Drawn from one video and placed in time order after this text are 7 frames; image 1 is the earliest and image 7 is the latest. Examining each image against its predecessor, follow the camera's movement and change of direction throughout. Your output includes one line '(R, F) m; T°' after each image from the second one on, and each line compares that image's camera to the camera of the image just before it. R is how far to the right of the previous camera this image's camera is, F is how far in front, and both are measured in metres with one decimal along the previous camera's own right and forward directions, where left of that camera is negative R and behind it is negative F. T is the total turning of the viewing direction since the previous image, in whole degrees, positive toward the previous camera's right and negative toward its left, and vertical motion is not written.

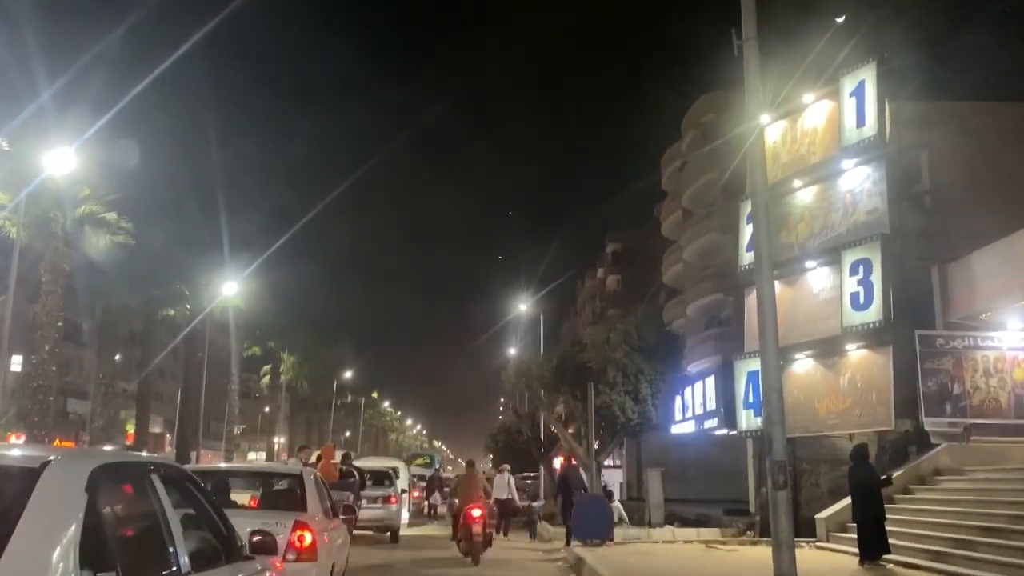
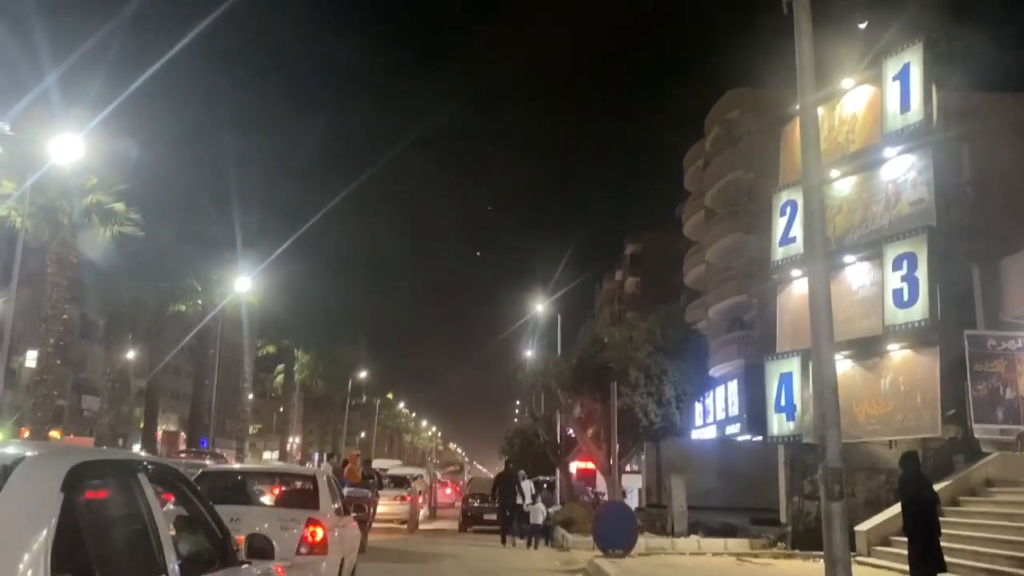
(0.0, +1.1) m; -1°
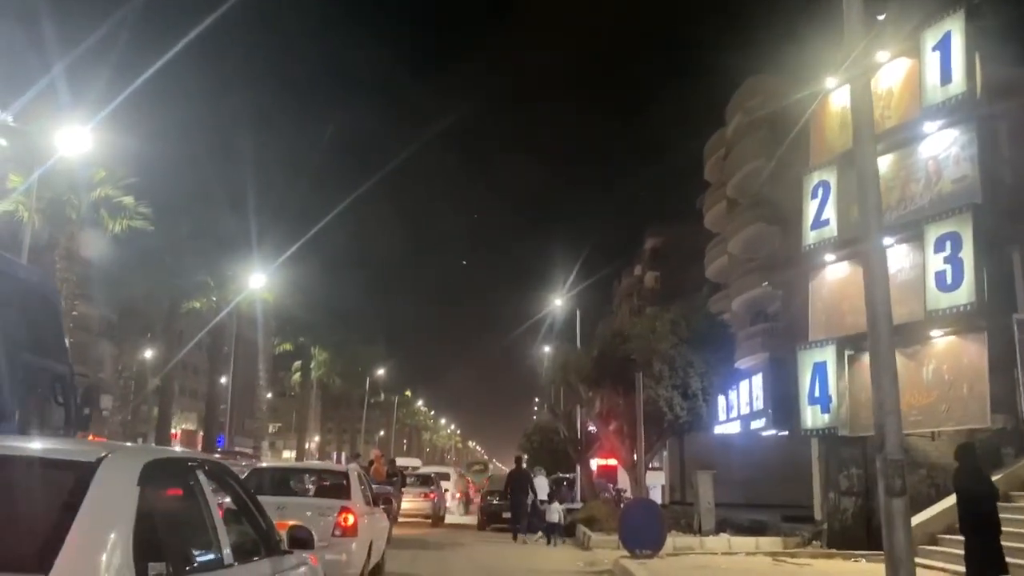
(0.0, +0.9) m; -1°
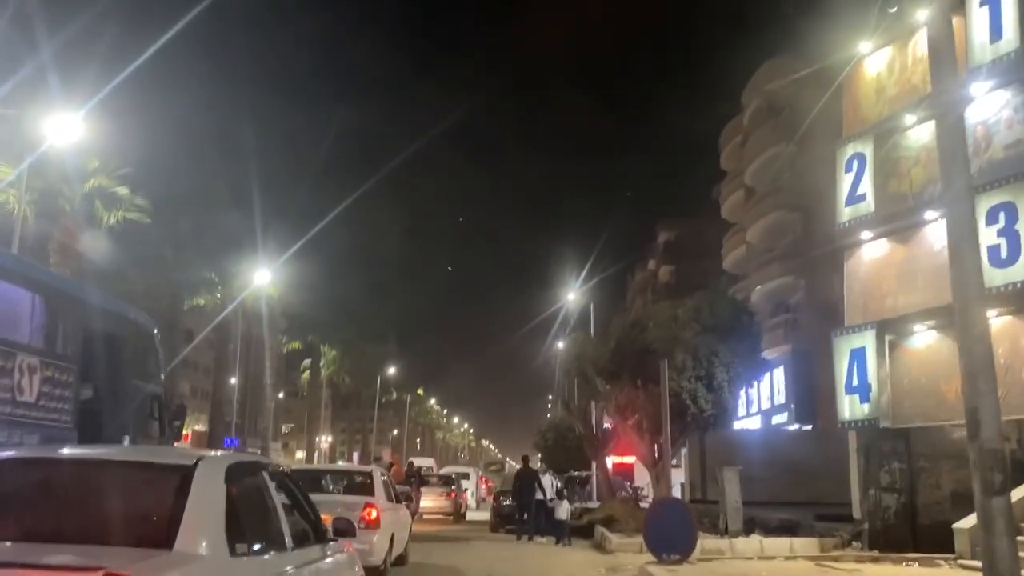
(0.0, +1.3) m; -1°
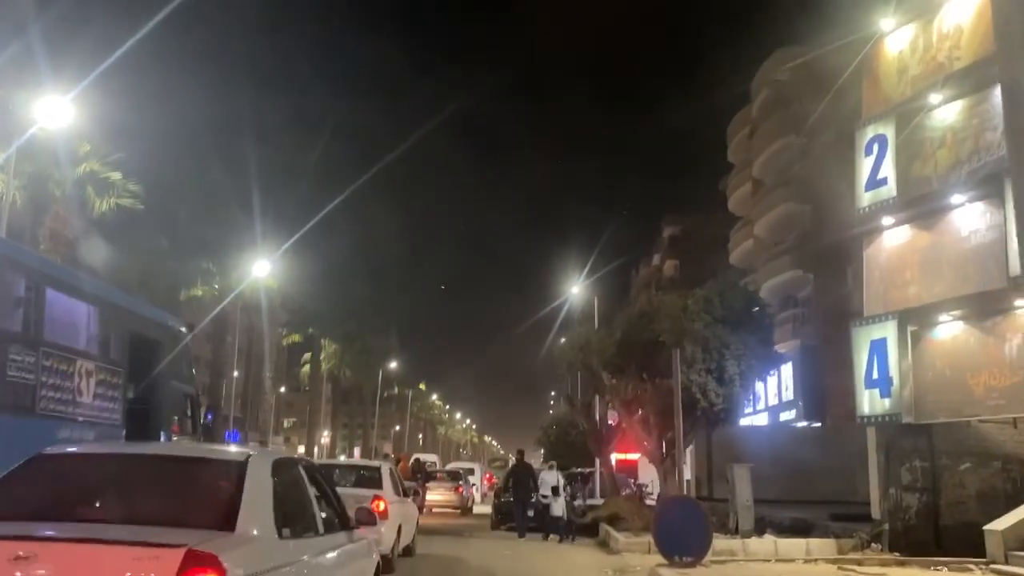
(0.0, +0.8) m; 0°
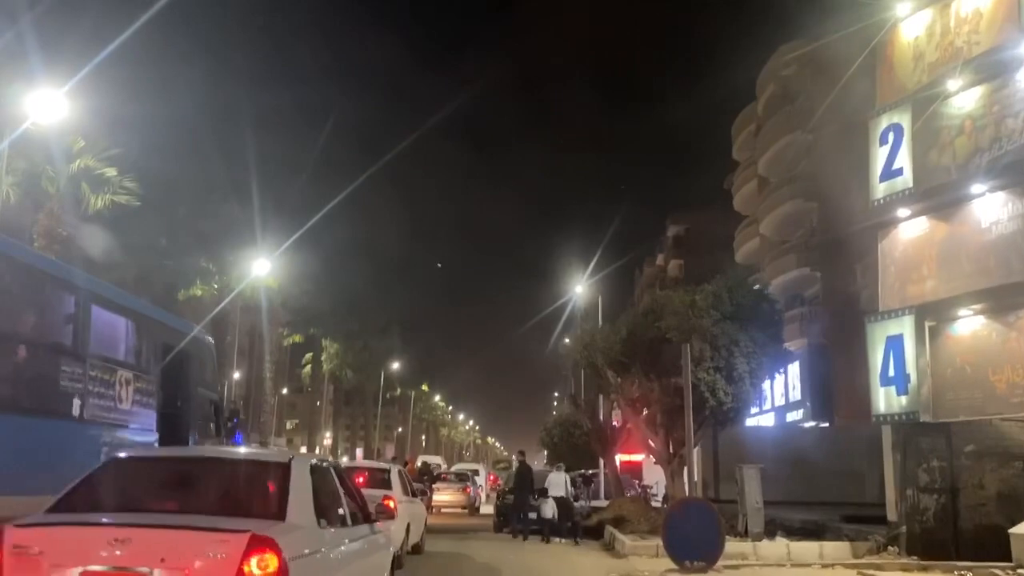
(0.0, +0.6) m; 0°
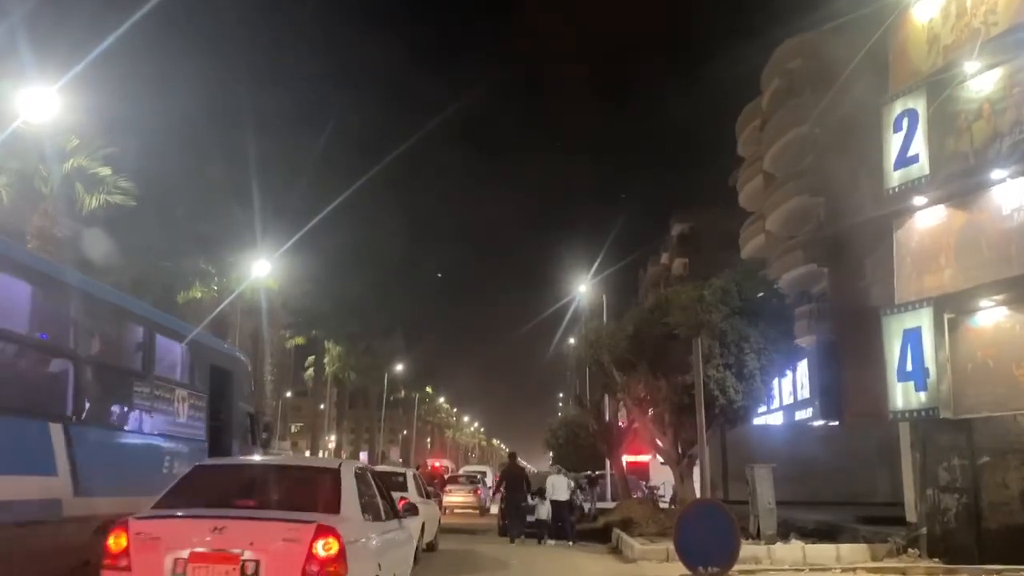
(0.0, +0.6) m; 0°
